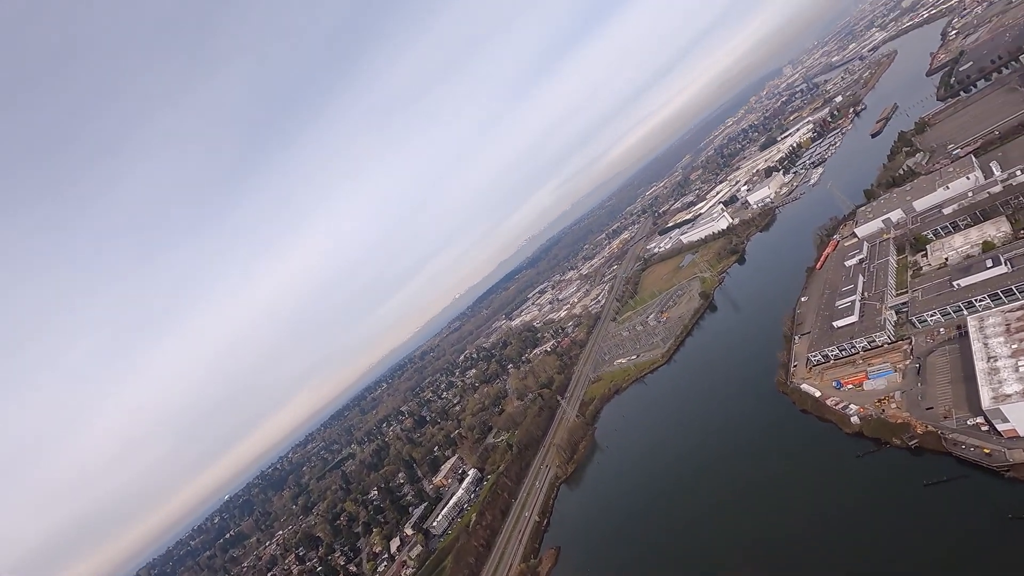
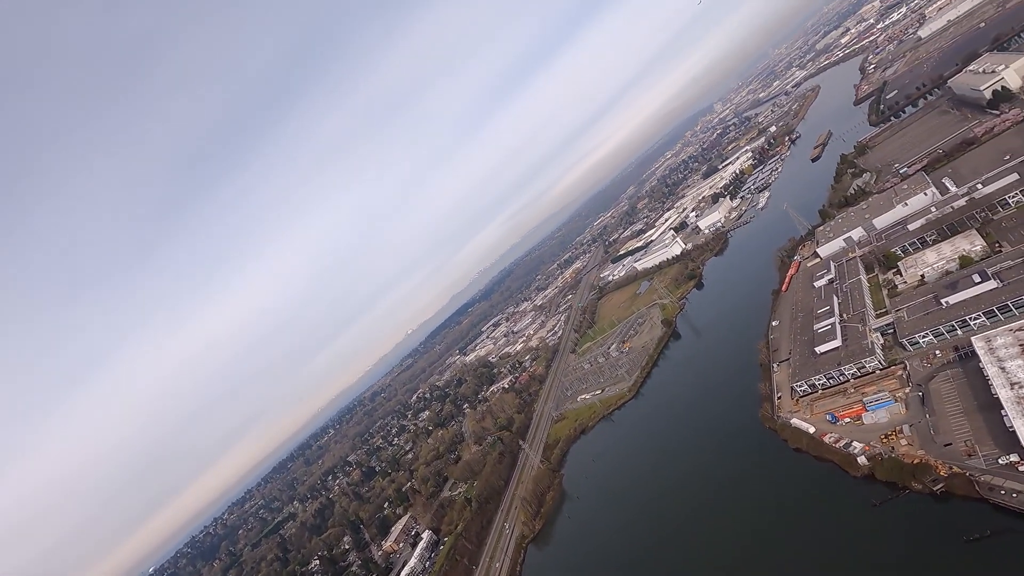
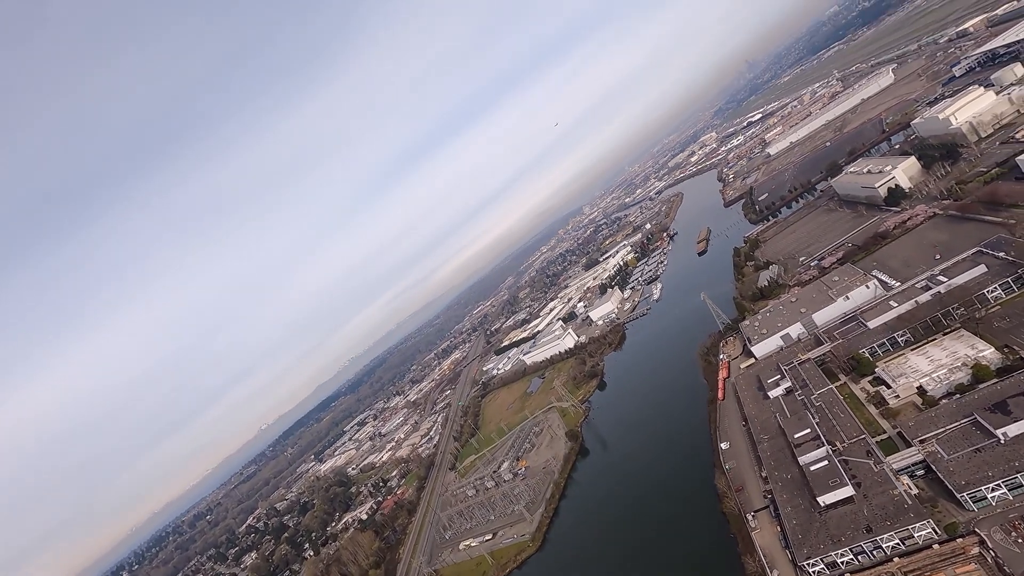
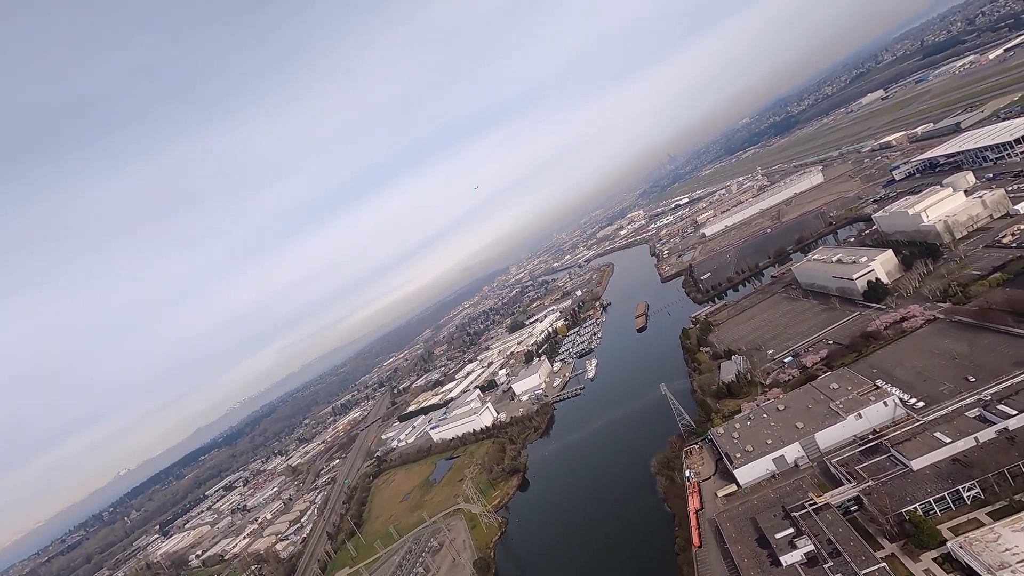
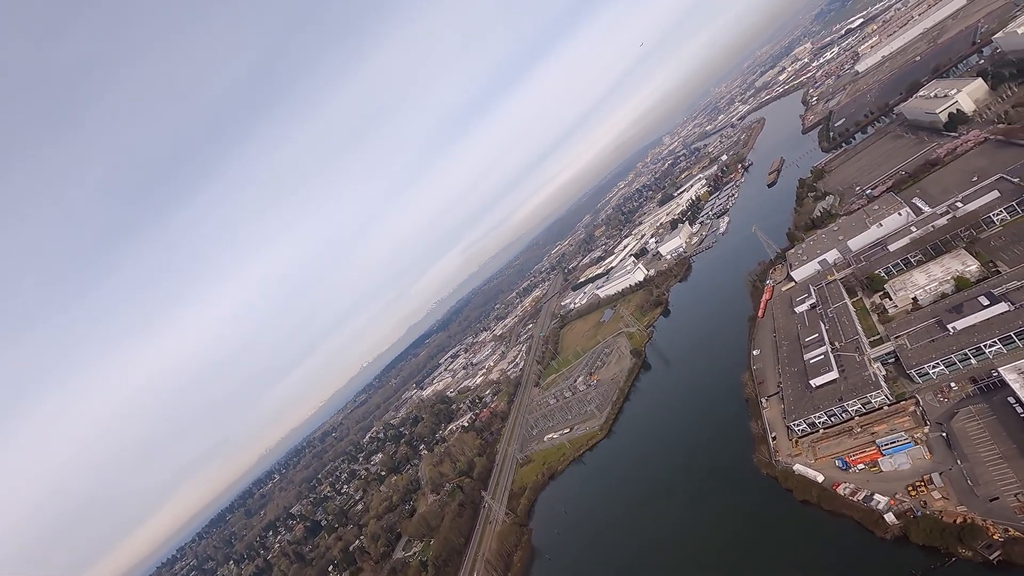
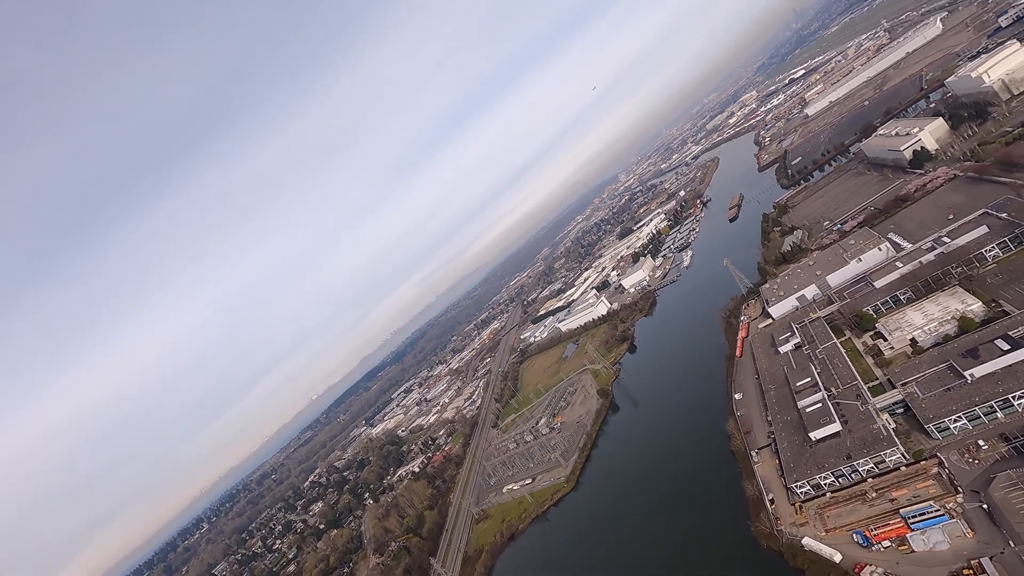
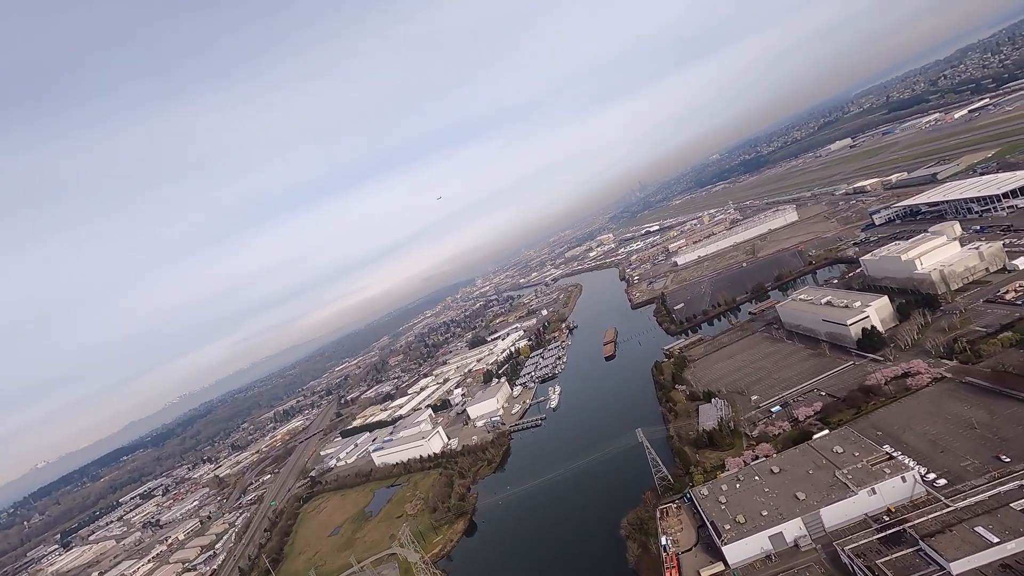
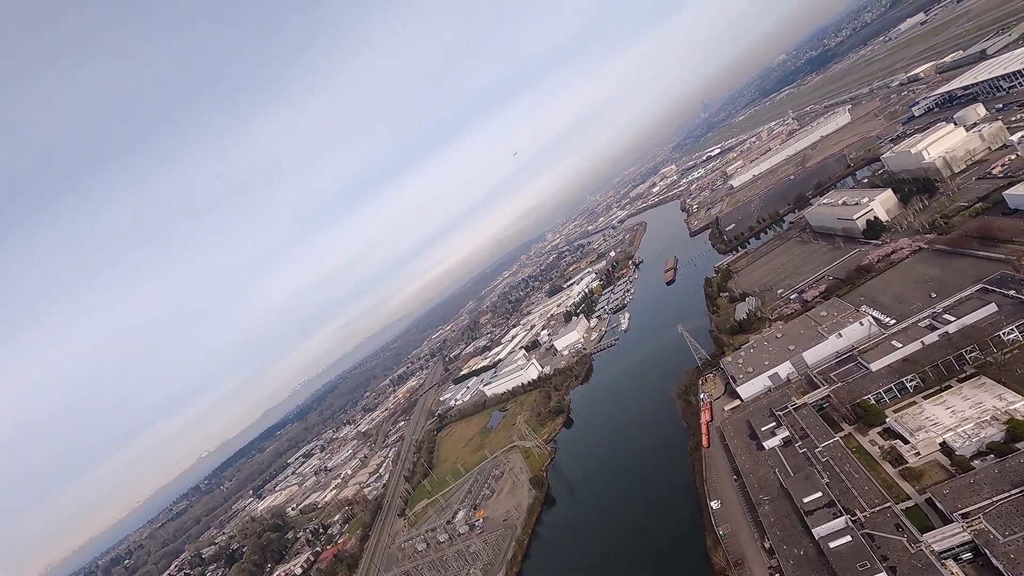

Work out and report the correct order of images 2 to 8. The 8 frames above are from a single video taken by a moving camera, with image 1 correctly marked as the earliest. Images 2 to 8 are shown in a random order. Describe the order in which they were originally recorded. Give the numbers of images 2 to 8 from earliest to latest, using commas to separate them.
2, 5, 6, 3, 8, 4, 7
